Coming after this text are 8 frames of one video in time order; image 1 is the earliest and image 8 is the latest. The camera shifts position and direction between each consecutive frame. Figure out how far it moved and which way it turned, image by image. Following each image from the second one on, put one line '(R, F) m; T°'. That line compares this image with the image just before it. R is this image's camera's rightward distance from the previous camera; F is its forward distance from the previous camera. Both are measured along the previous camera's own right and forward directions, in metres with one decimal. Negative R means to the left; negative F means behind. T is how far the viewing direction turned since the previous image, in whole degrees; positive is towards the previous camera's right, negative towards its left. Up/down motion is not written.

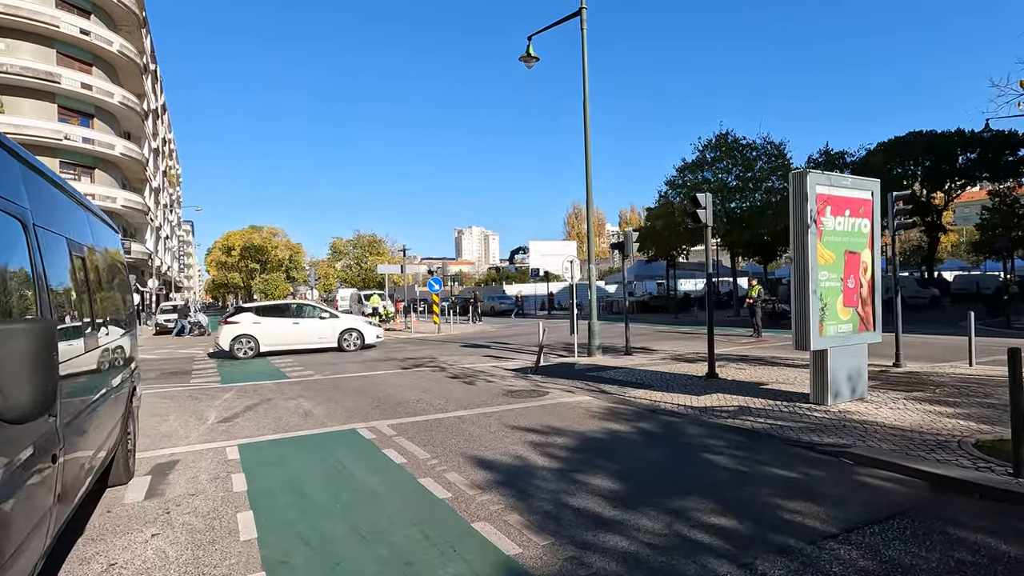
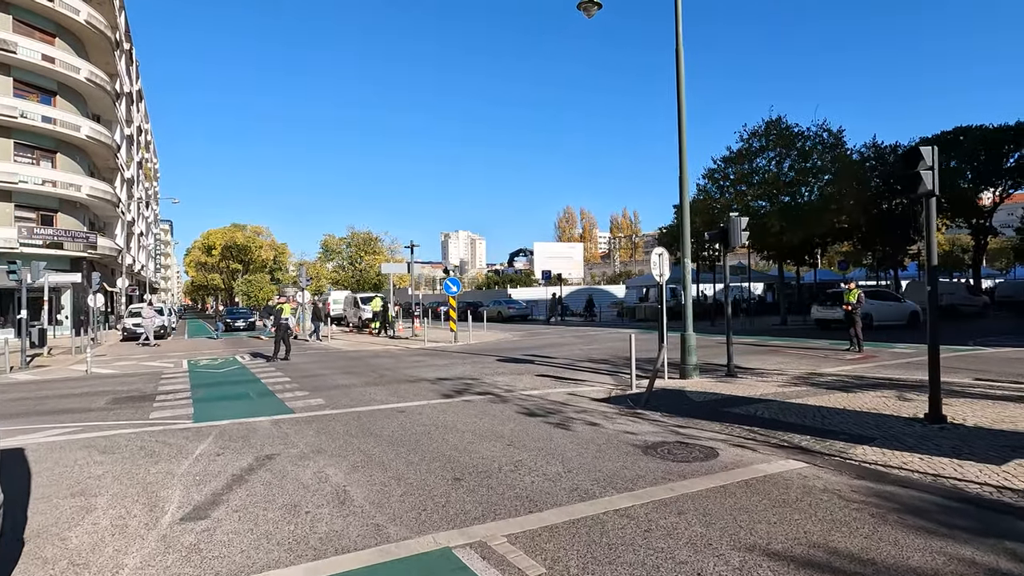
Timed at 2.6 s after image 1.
(-1.9, +3.6) m; +2°
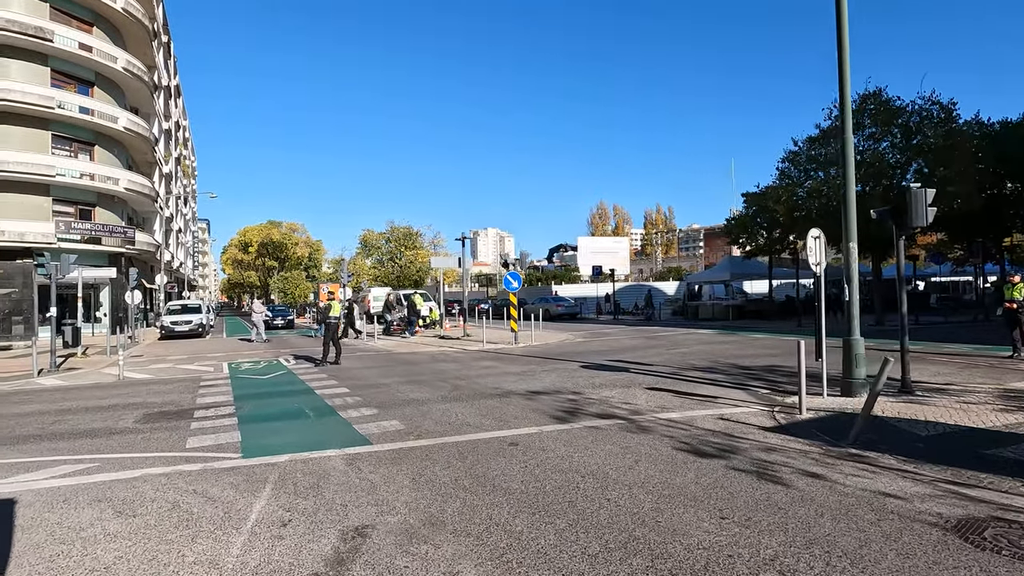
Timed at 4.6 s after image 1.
(-1.5, +2.3) m; -3°
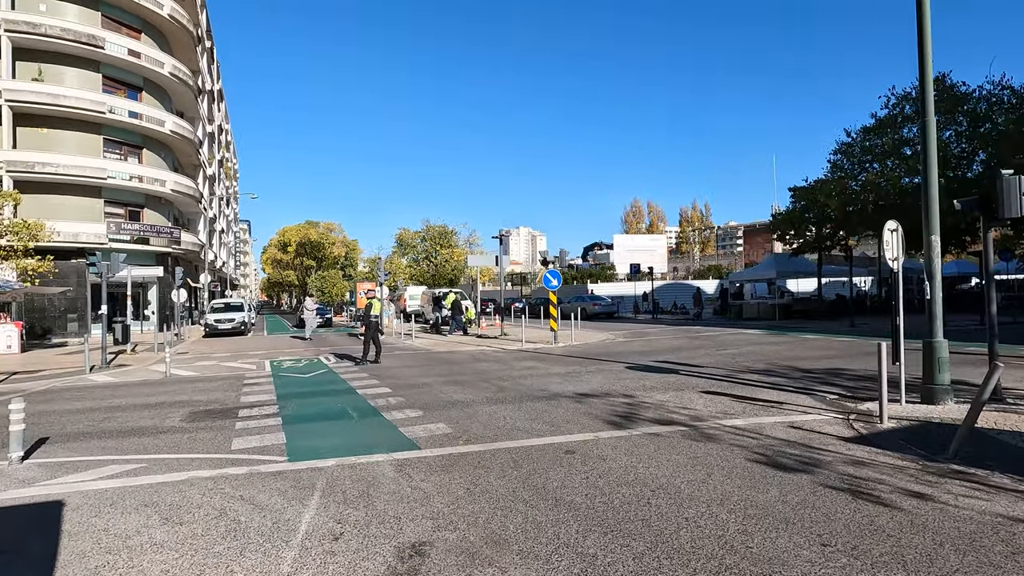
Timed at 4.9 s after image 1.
(-0.3, +0.4) m; -3°
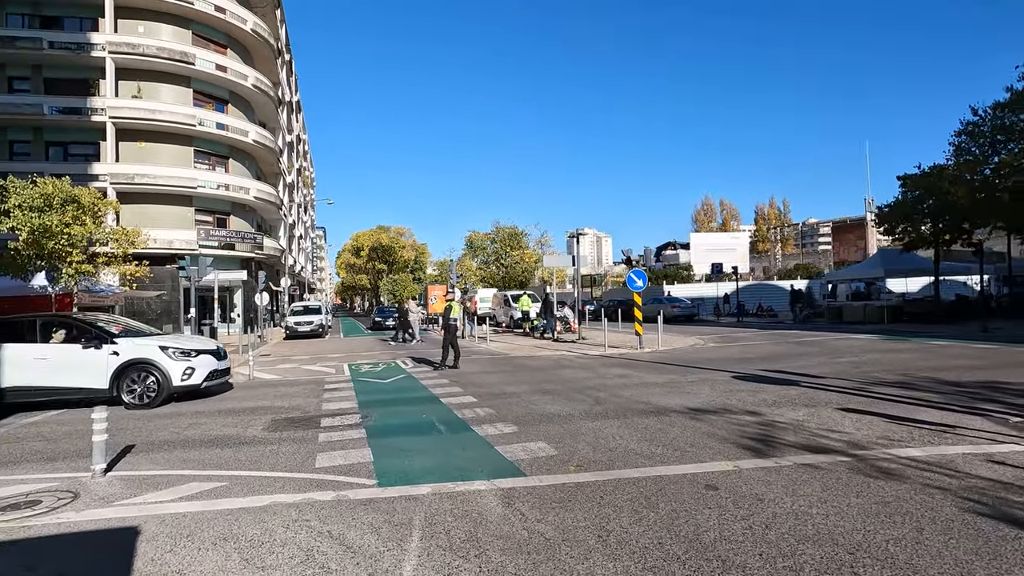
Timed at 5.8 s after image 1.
(-0.6, +1.0) m; -7°
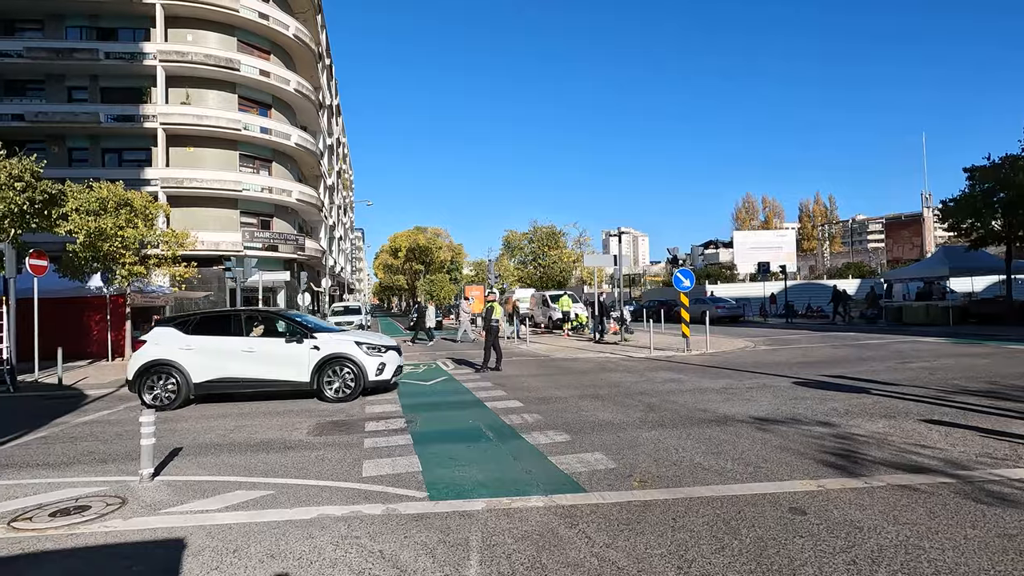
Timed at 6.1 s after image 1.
(-0.2, +0.4) m; -4°
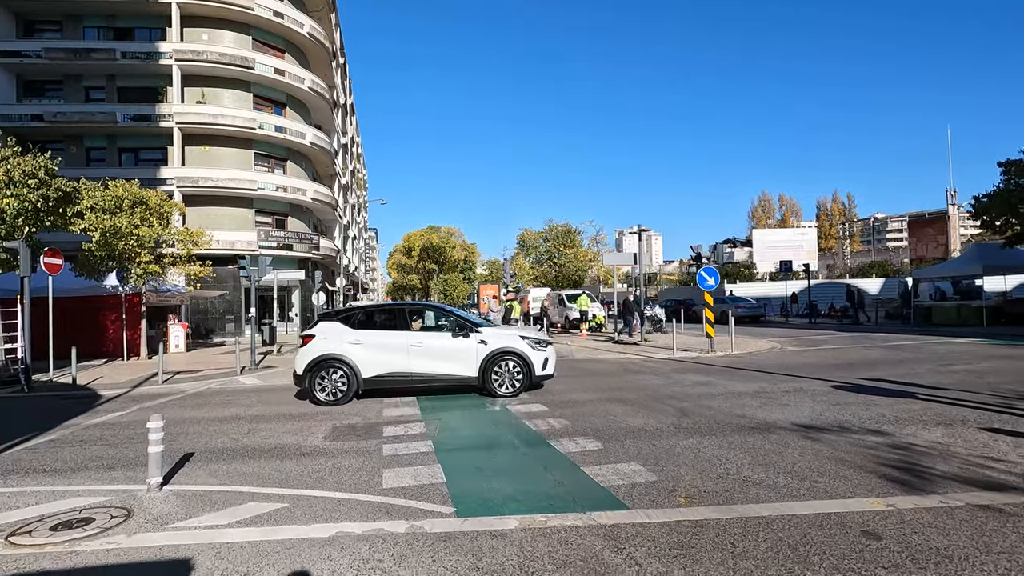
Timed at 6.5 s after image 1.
(-0.2, +0.4) m; -1°
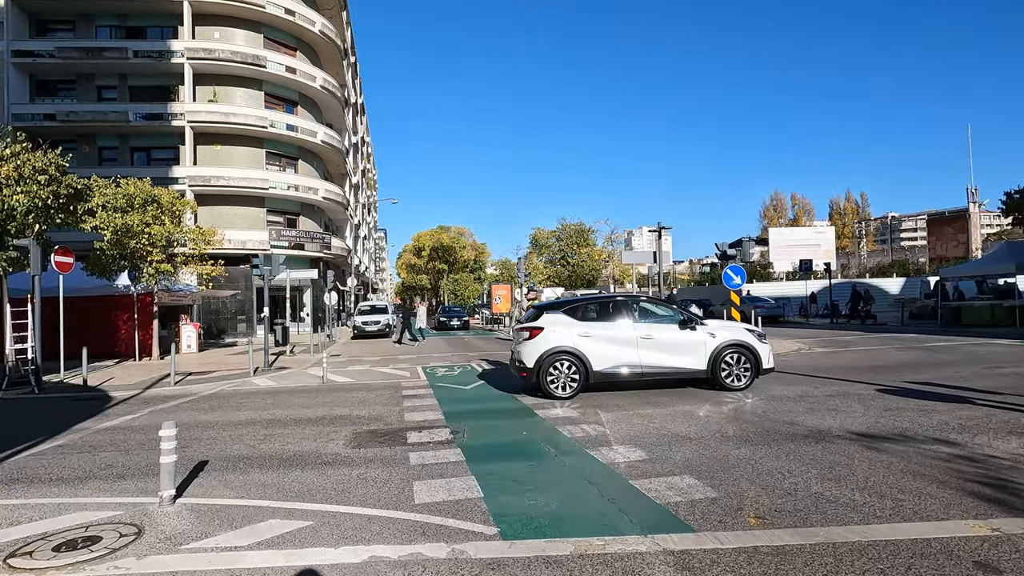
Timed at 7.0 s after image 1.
(-0.3, +0.5) m; -1°
